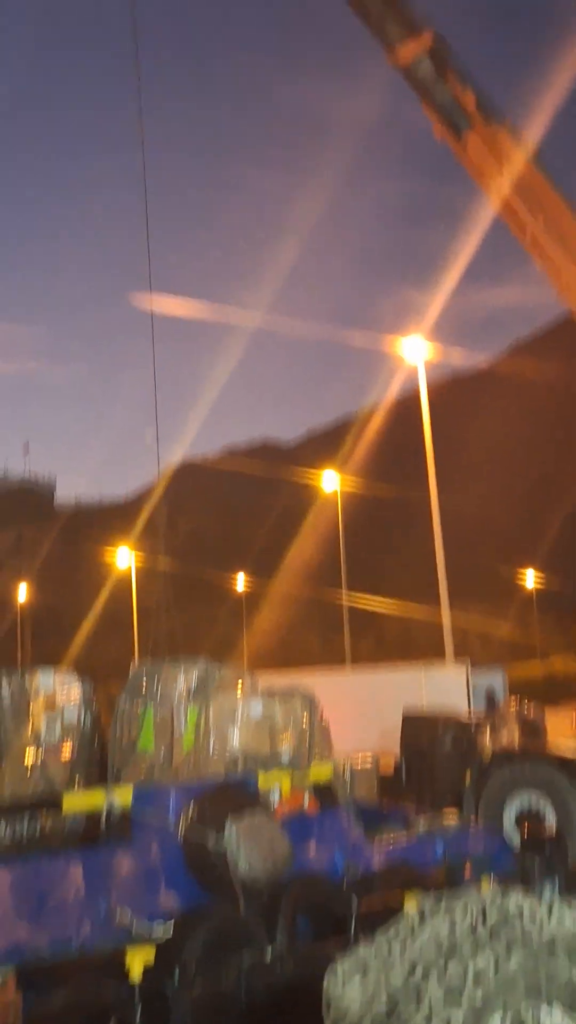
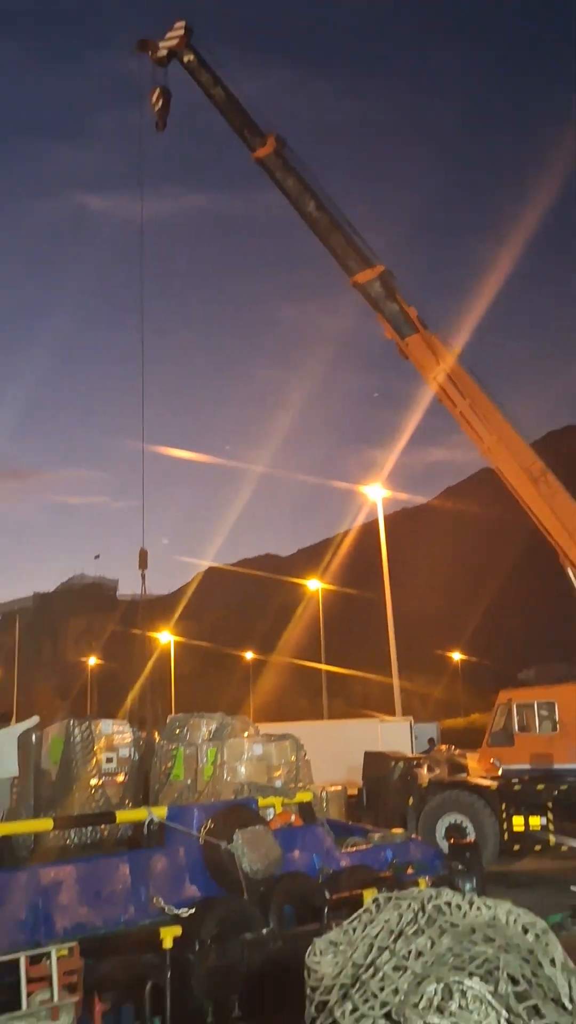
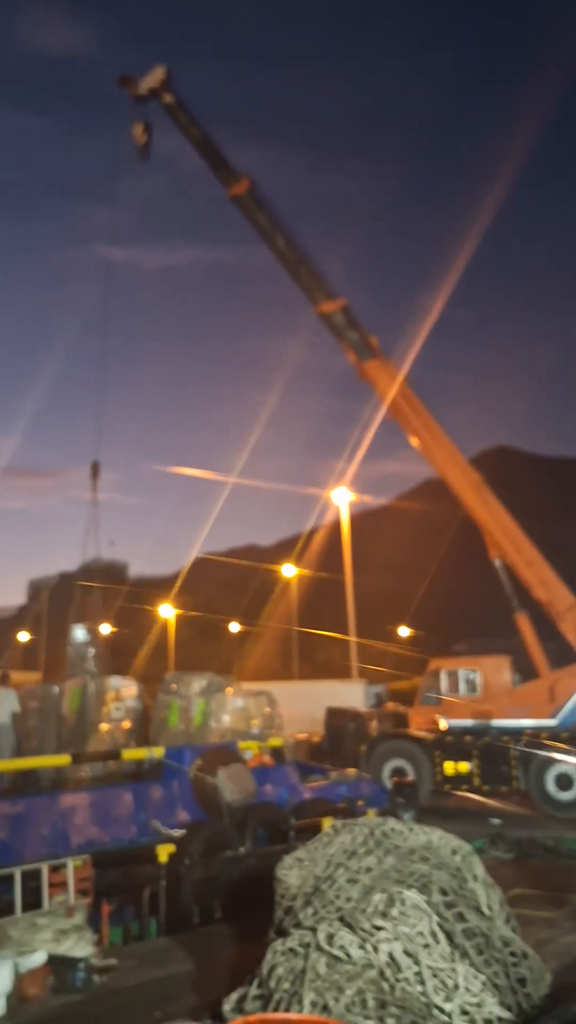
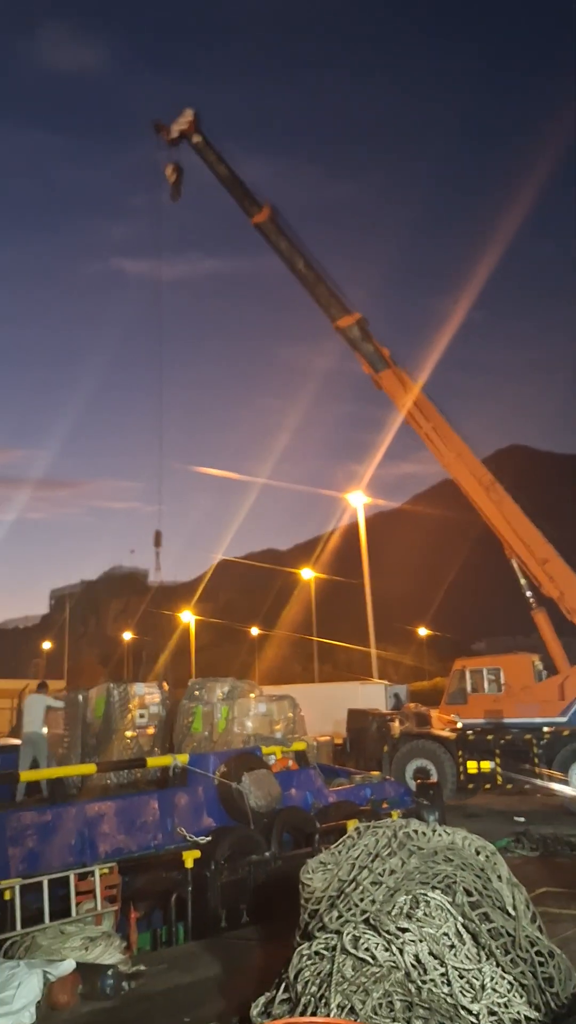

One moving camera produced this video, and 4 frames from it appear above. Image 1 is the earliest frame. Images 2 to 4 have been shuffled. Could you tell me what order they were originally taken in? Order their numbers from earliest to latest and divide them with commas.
2, 4, 3
